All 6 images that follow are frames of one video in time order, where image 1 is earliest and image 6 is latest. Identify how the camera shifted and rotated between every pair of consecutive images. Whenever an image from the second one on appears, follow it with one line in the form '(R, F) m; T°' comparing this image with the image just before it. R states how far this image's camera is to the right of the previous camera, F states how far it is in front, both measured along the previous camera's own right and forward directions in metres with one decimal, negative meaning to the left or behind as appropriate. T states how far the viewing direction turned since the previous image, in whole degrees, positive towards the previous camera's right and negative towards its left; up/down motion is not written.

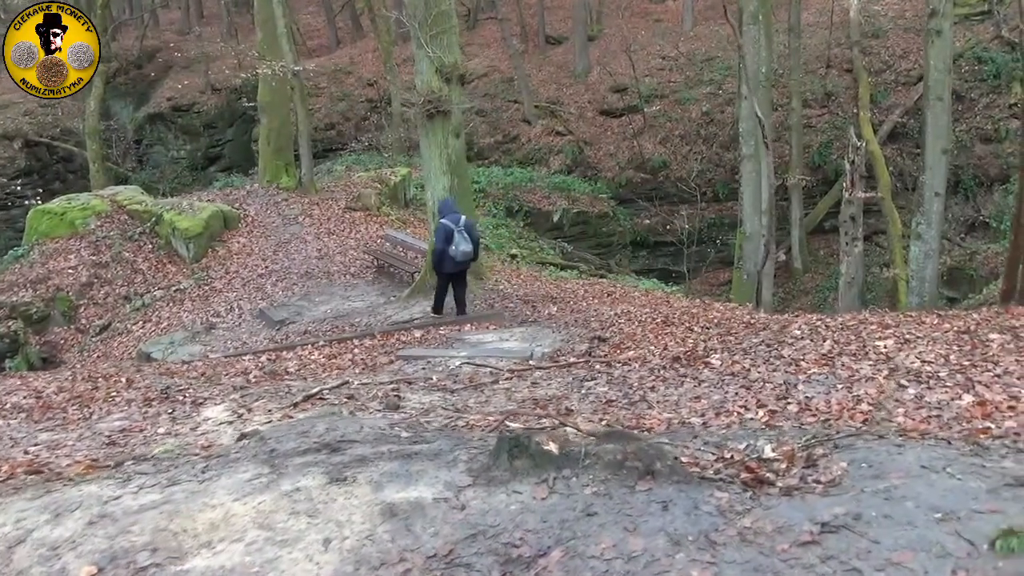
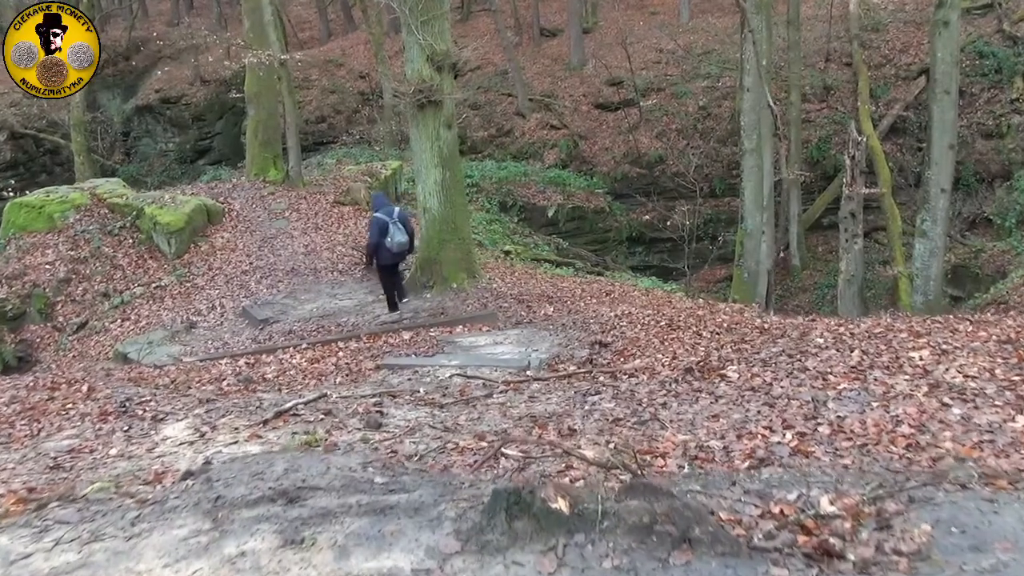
(0.0, +0.5) m; 0°
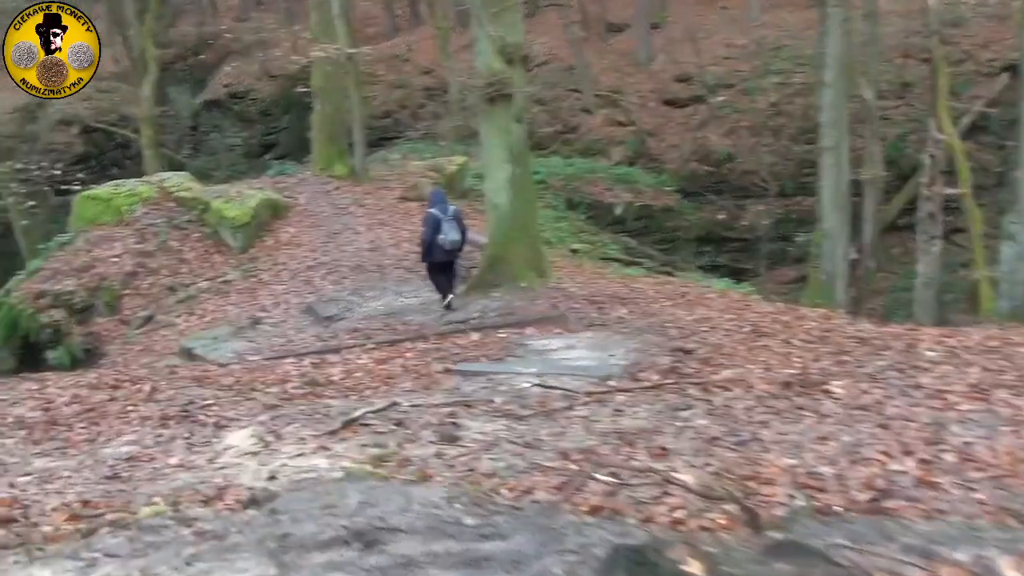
(-0.1, +0.3) m; -3°
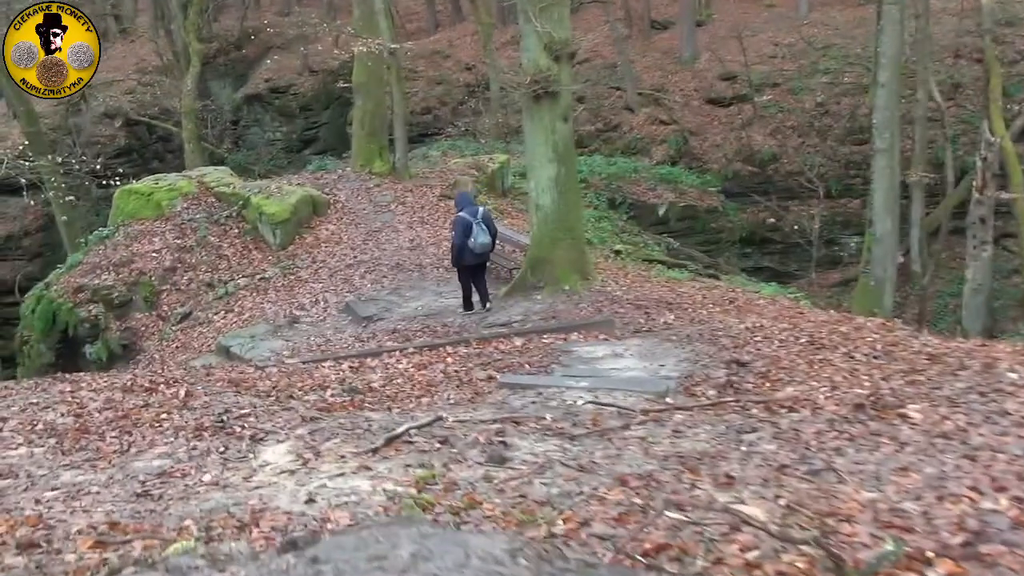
(-0.1, +0.3) m; -2°
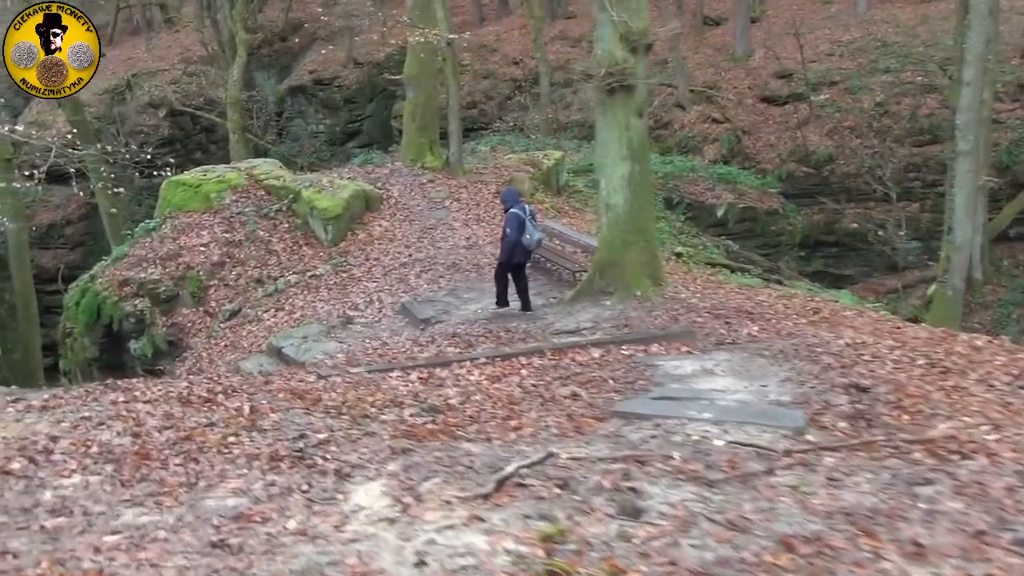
(-0.3, +0.6) m; -2°
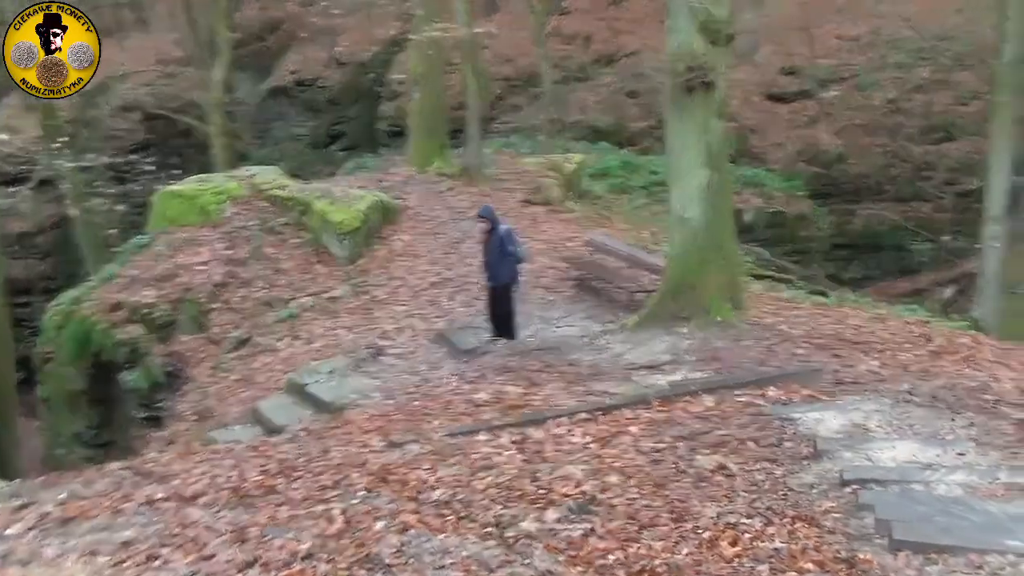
(-0.8, +1.3) m; +2°
